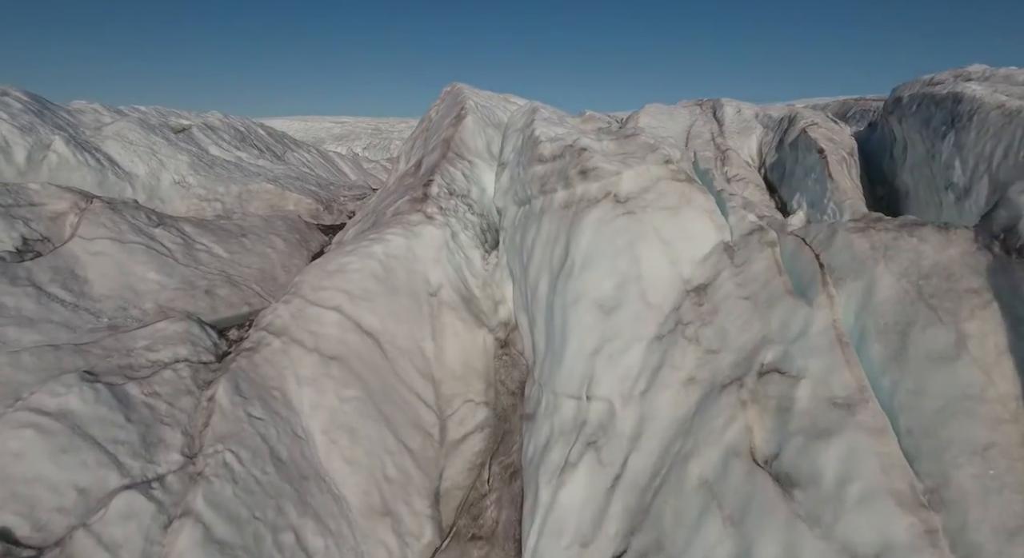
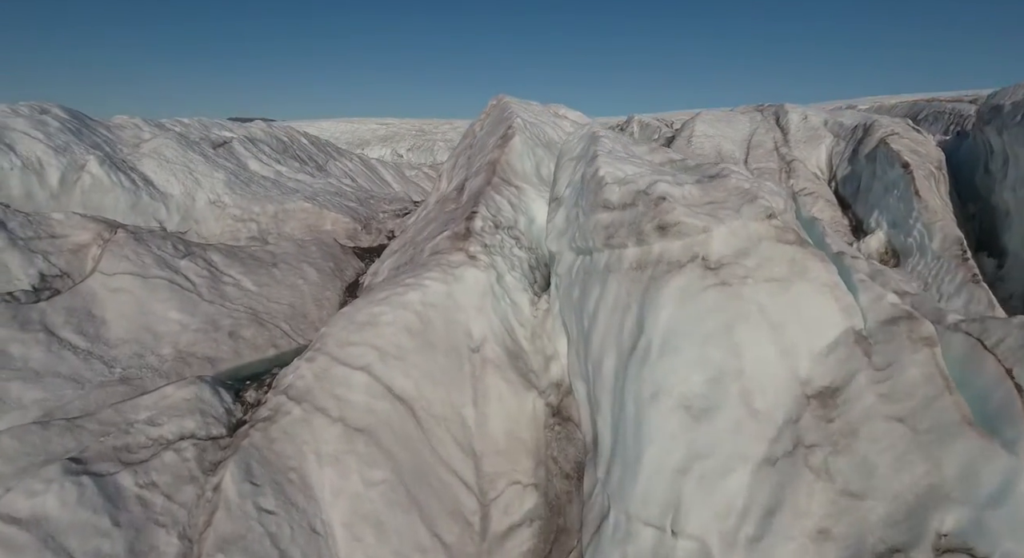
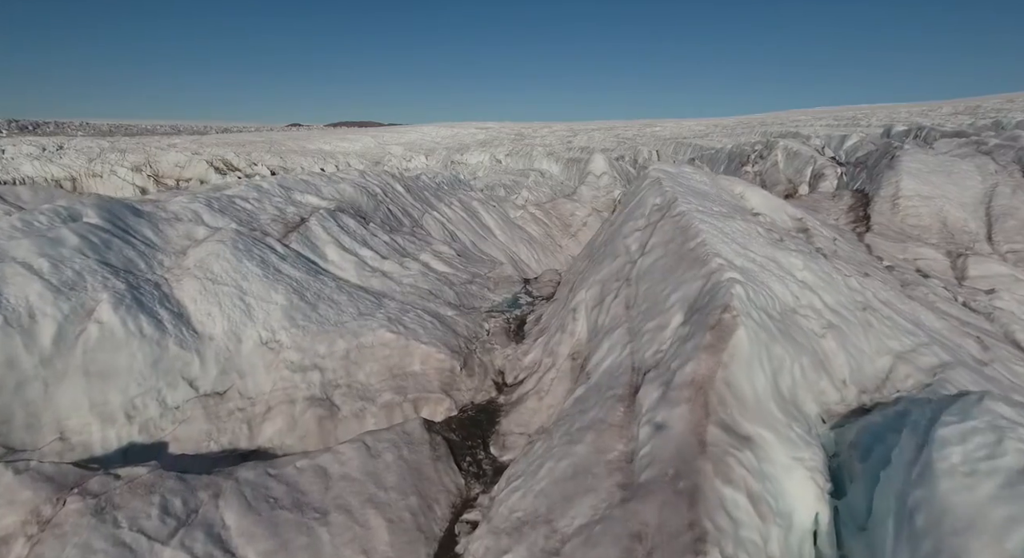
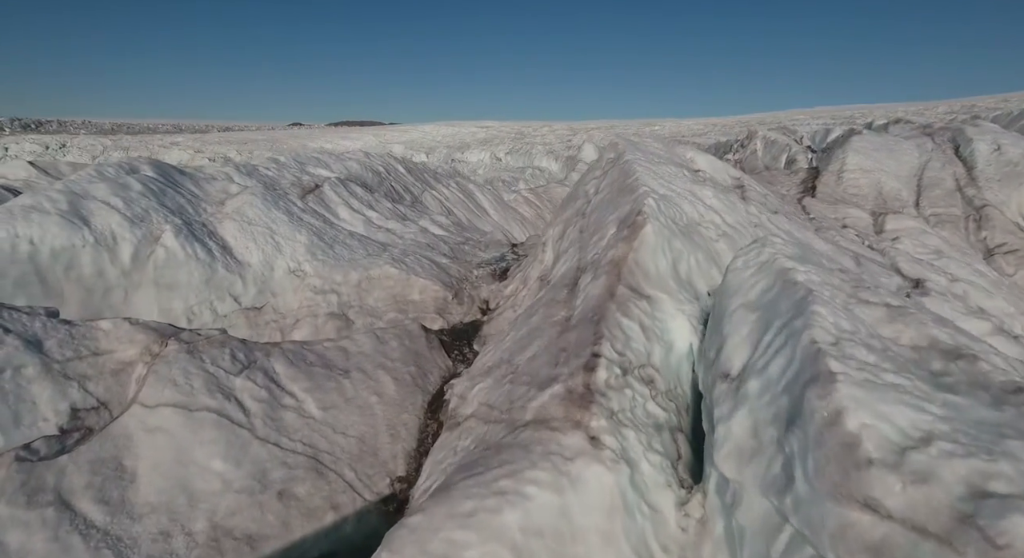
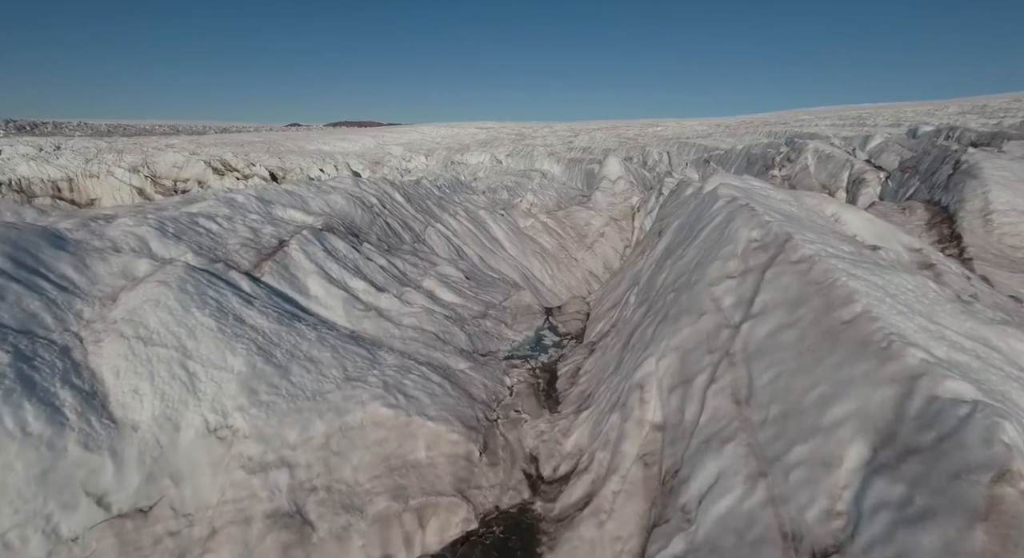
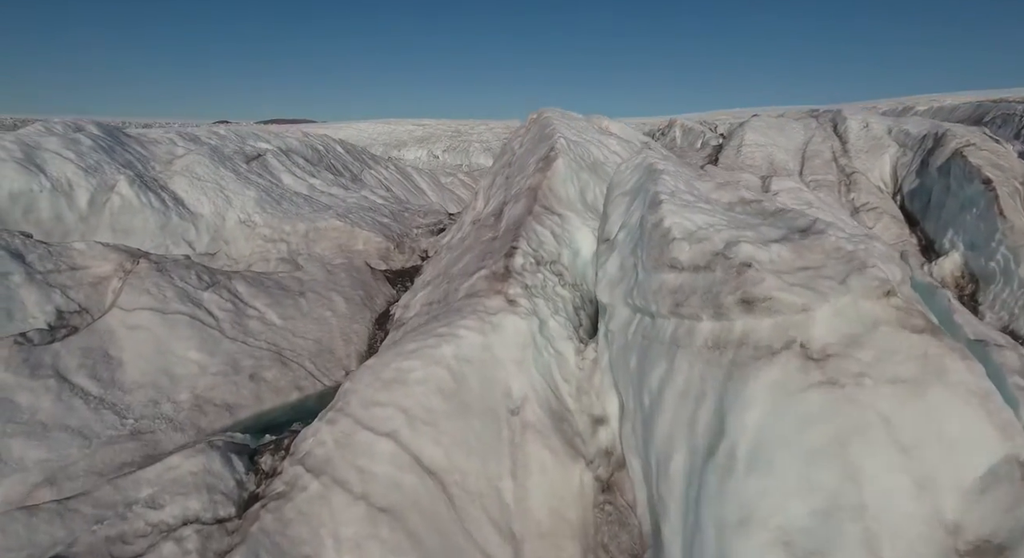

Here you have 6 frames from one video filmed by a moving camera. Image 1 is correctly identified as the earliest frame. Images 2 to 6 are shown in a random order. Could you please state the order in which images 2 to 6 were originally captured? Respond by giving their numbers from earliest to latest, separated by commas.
2, 6, 4, 3, 5
